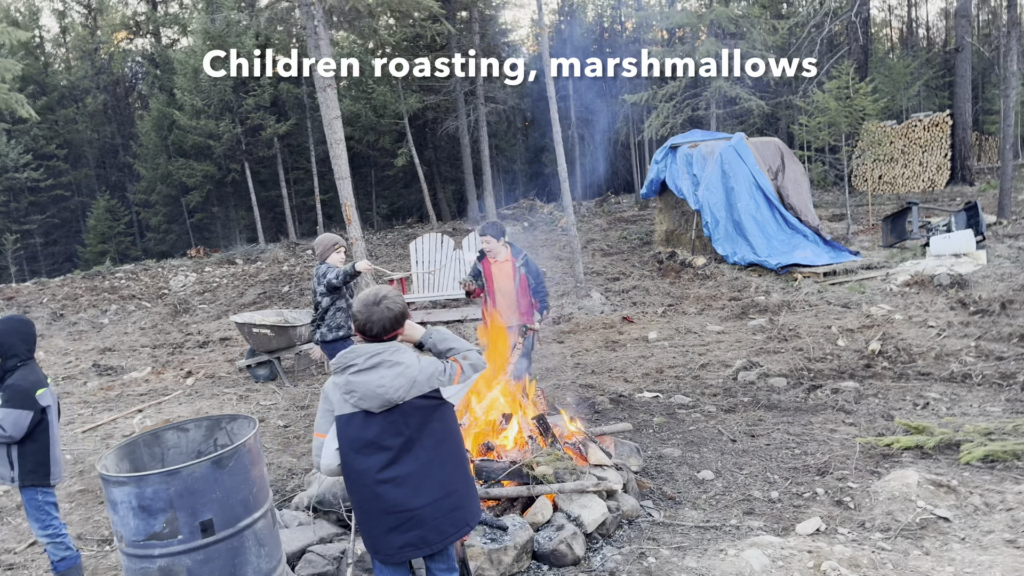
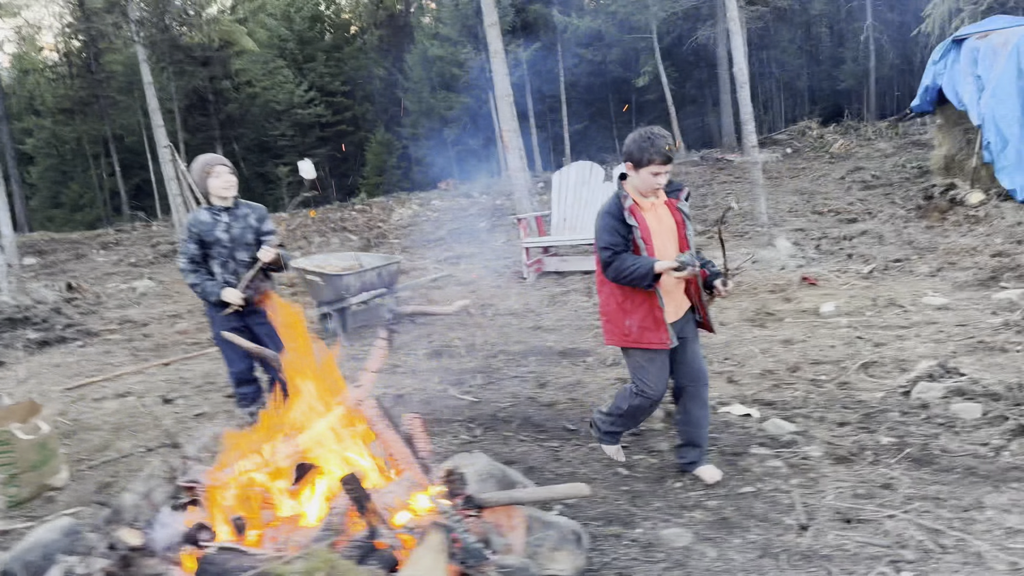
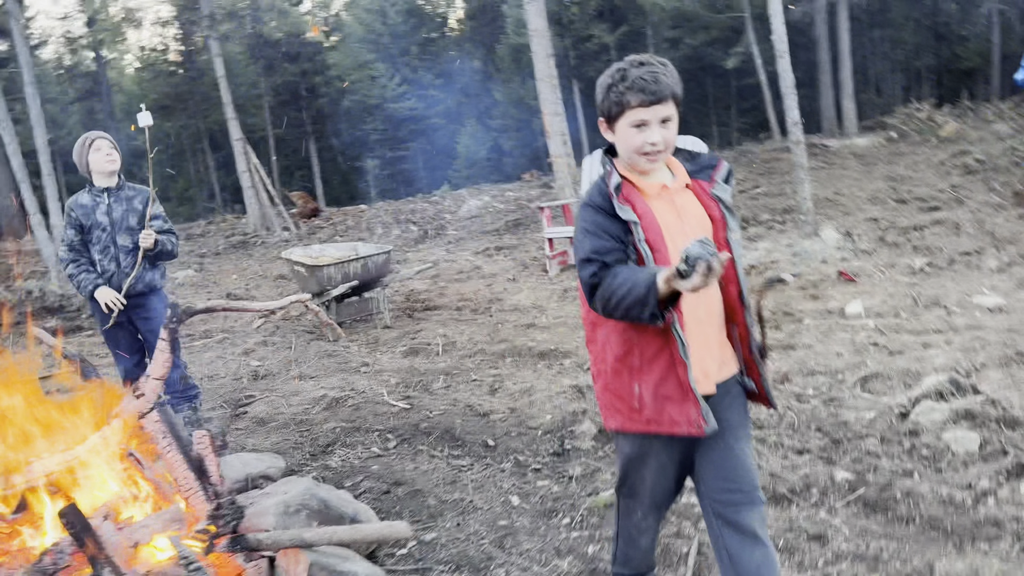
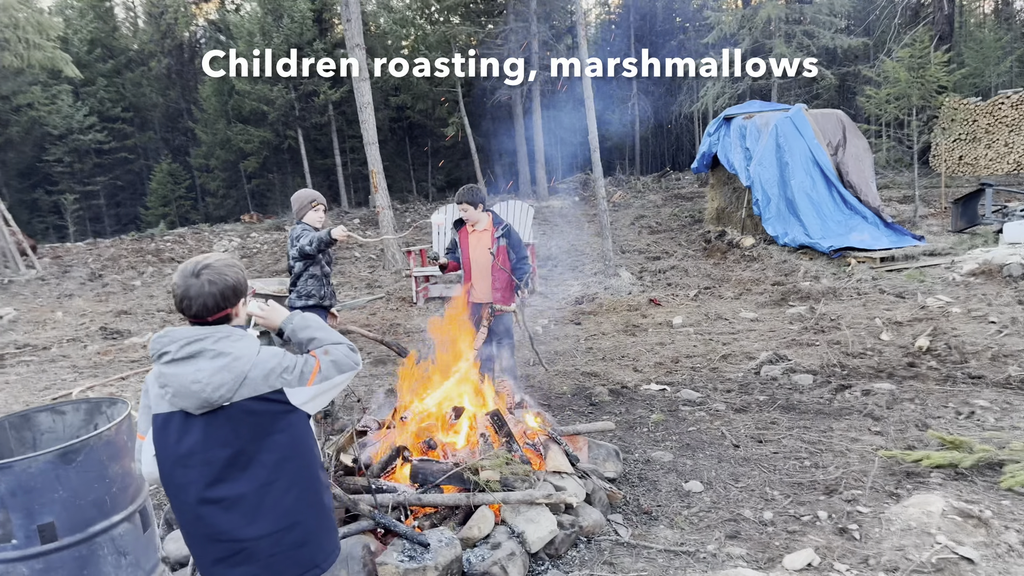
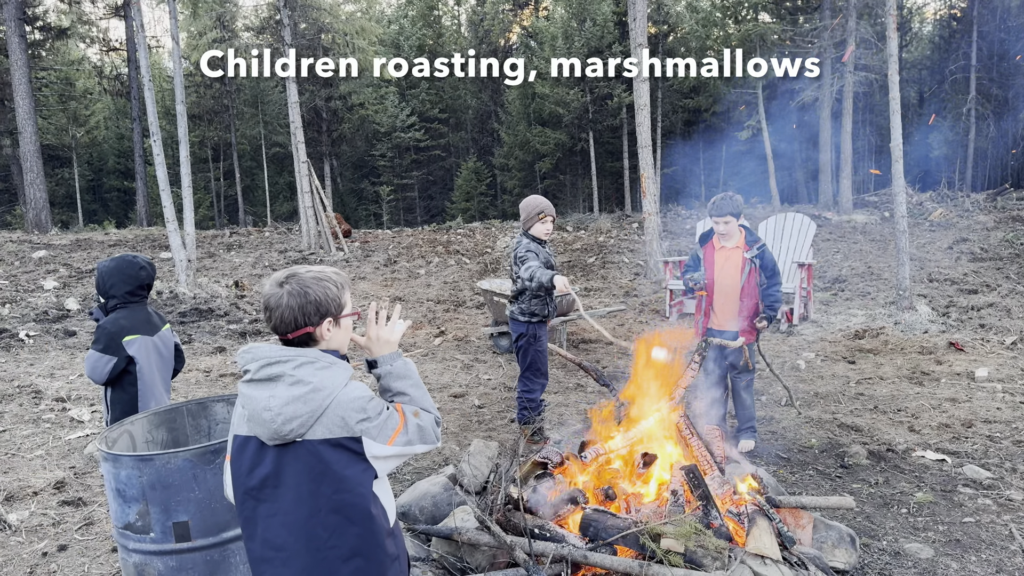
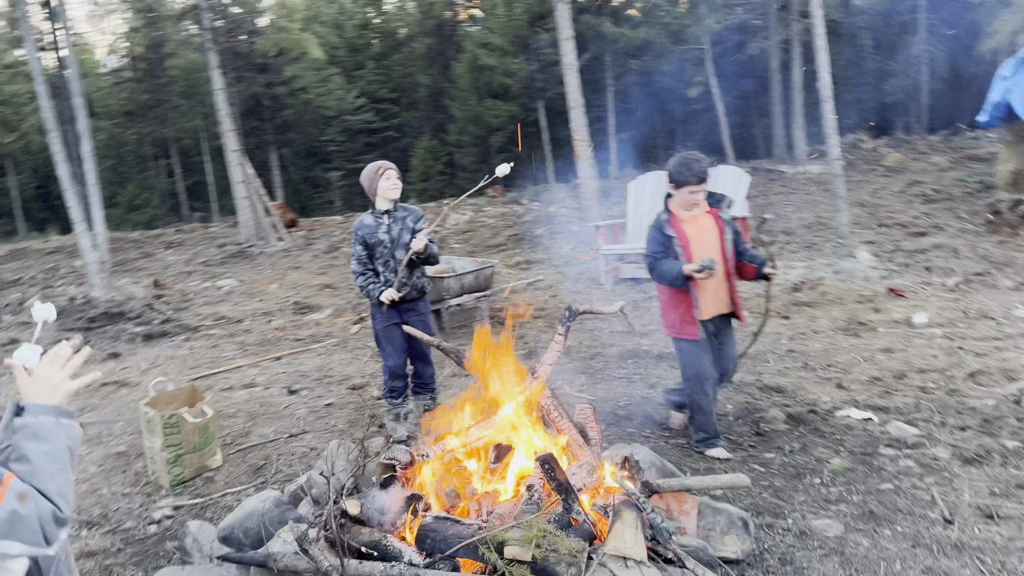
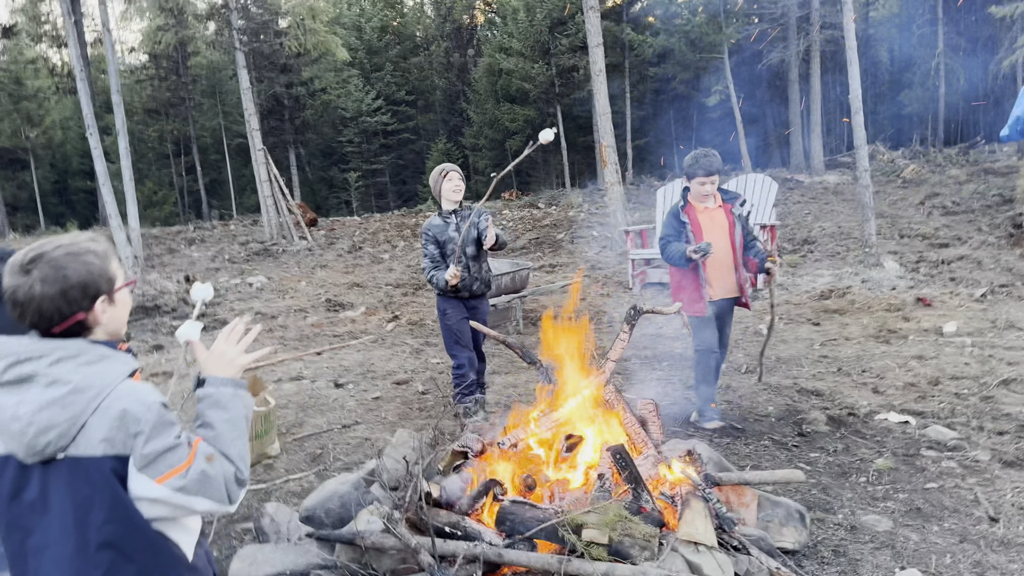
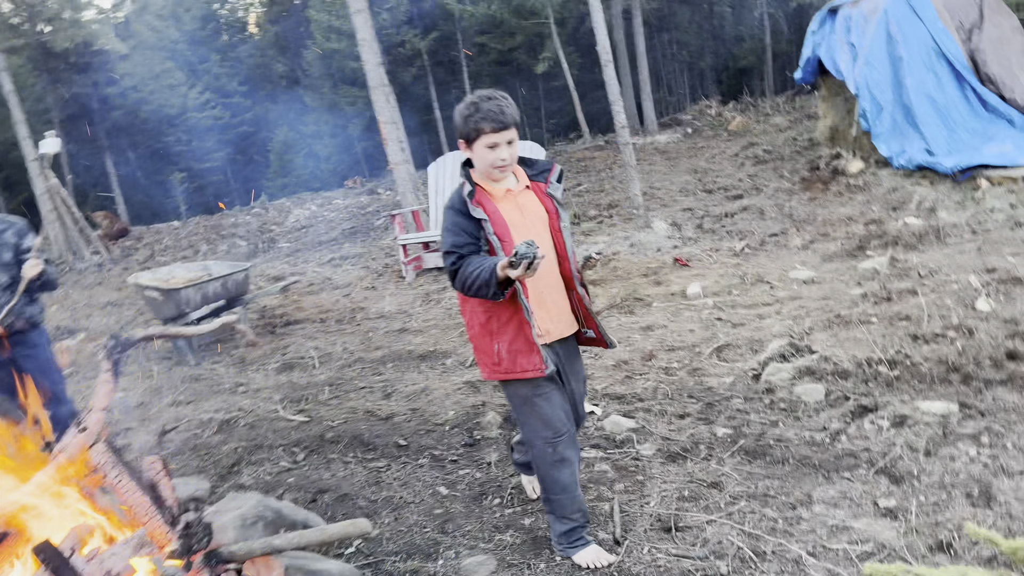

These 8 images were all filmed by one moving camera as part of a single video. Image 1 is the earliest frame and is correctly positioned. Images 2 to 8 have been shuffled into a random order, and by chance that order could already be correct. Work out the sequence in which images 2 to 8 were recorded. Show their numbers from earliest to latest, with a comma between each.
4, 5, 7, 6, 2, 8, 3
